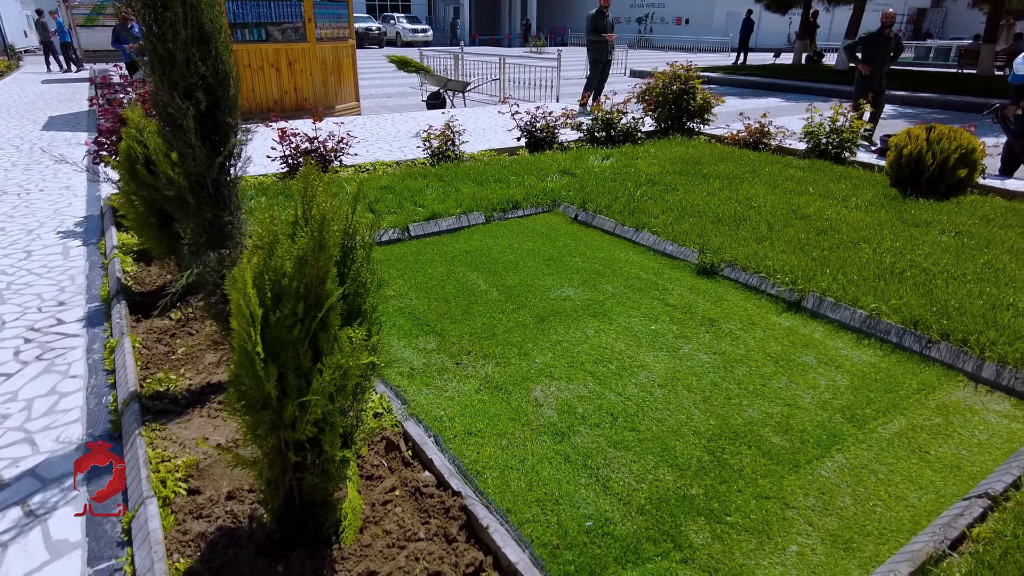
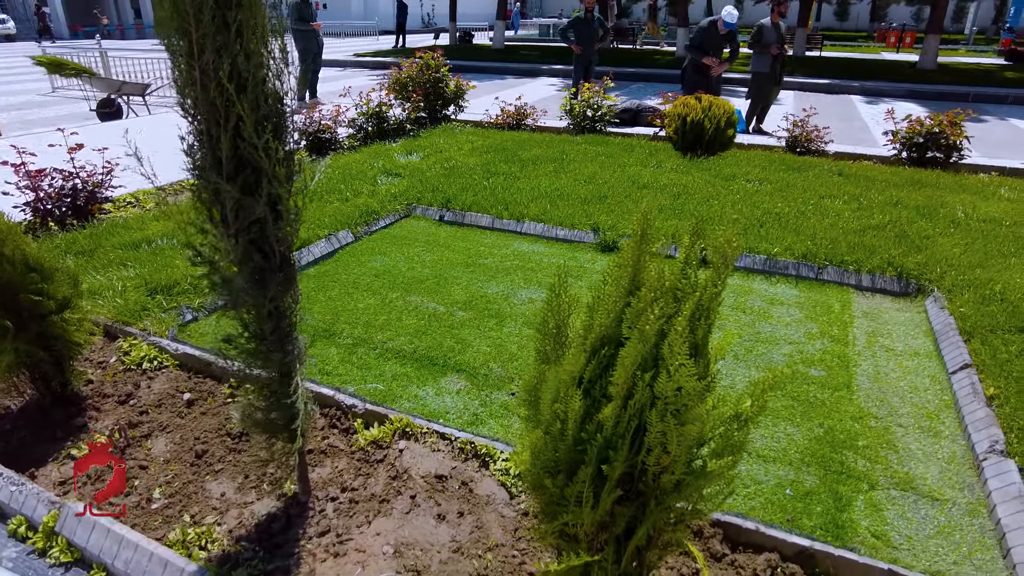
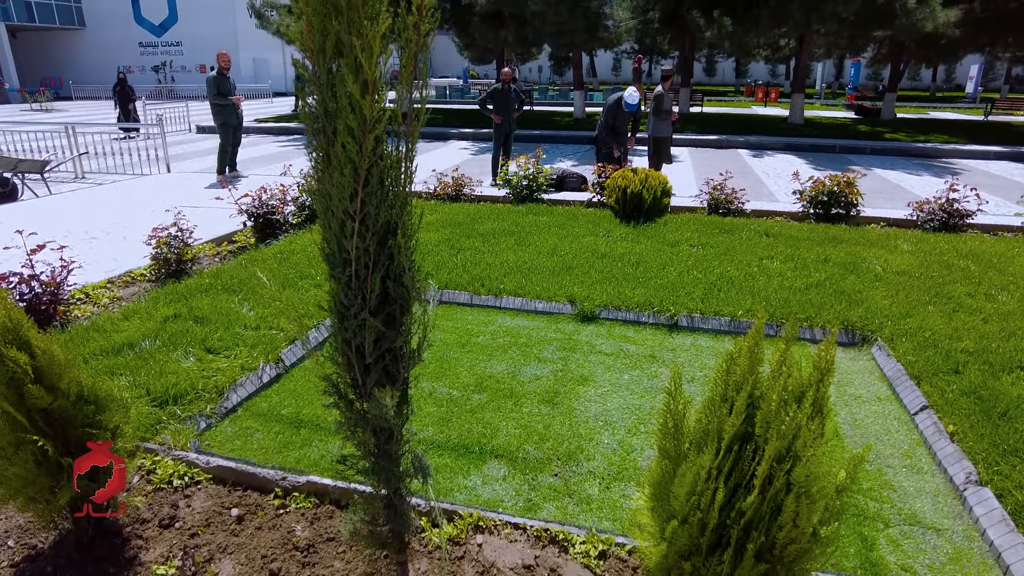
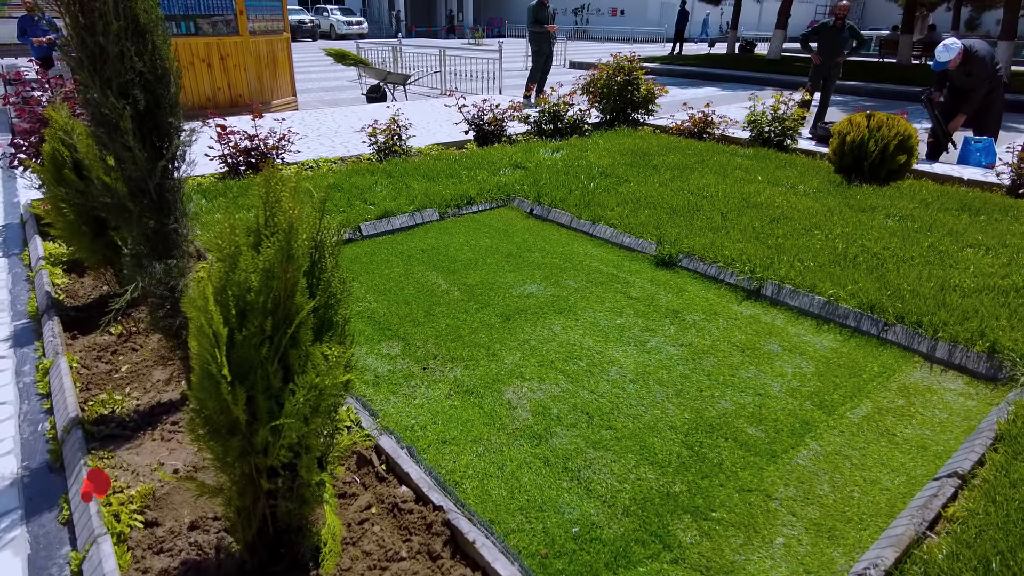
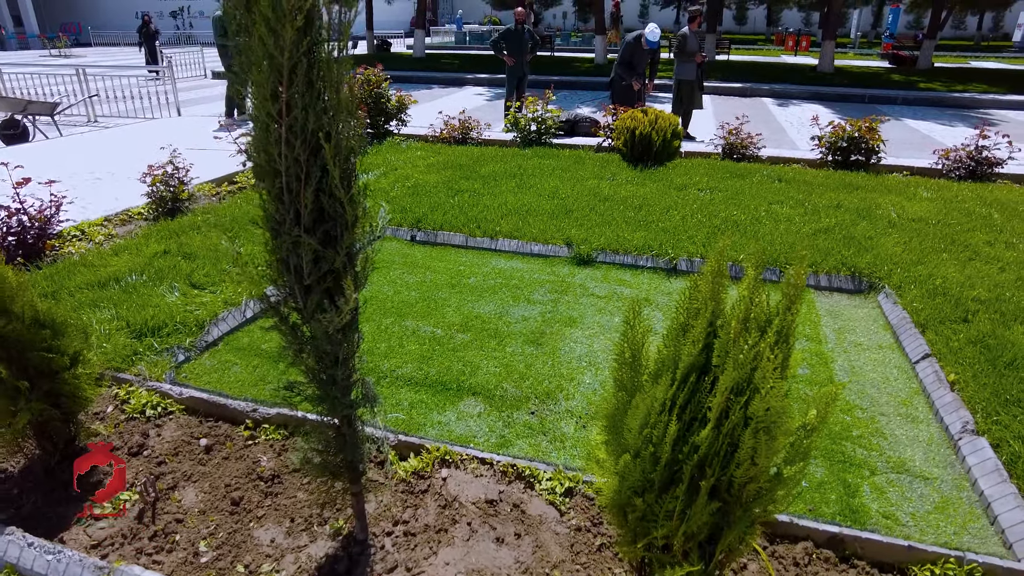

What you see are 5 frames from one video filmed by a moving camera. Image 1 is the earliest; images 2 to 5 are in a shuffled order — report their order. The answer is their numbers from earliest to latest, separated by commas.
4, 2, 5, 3
